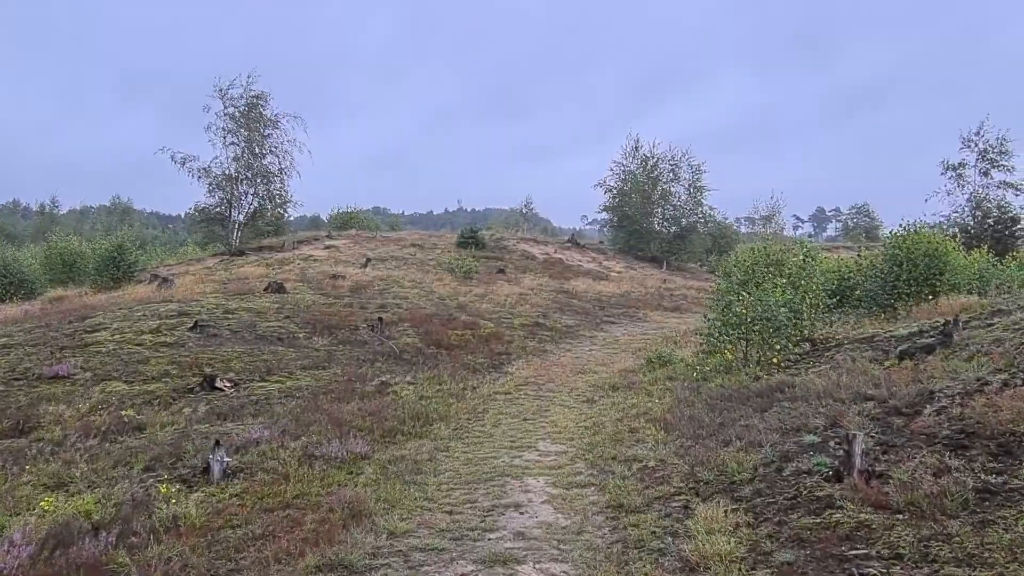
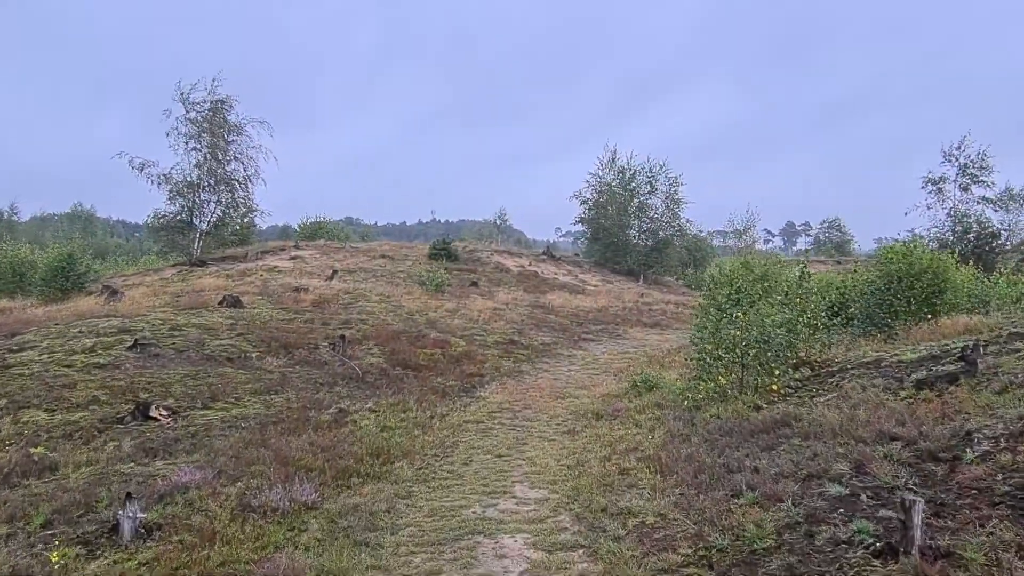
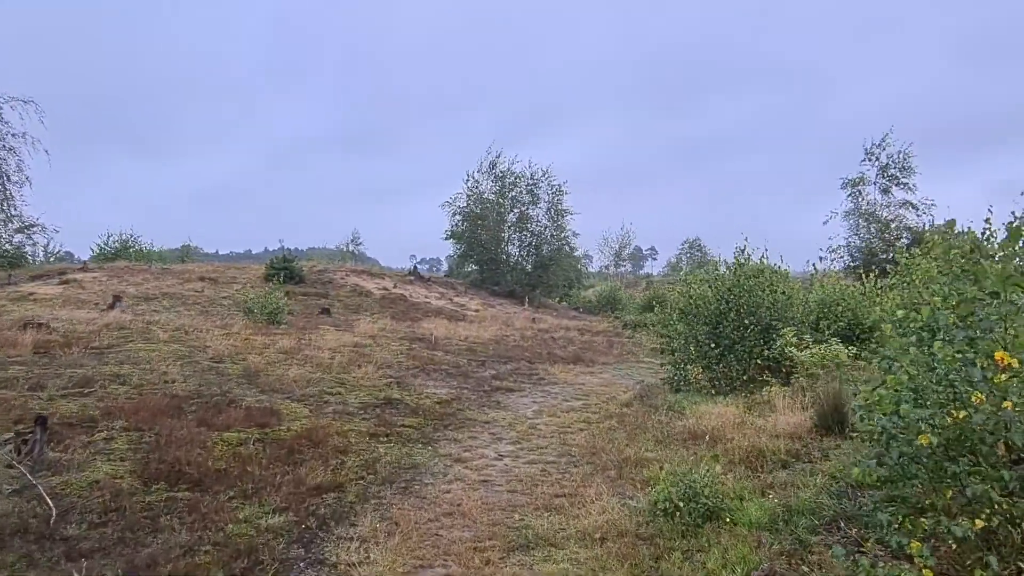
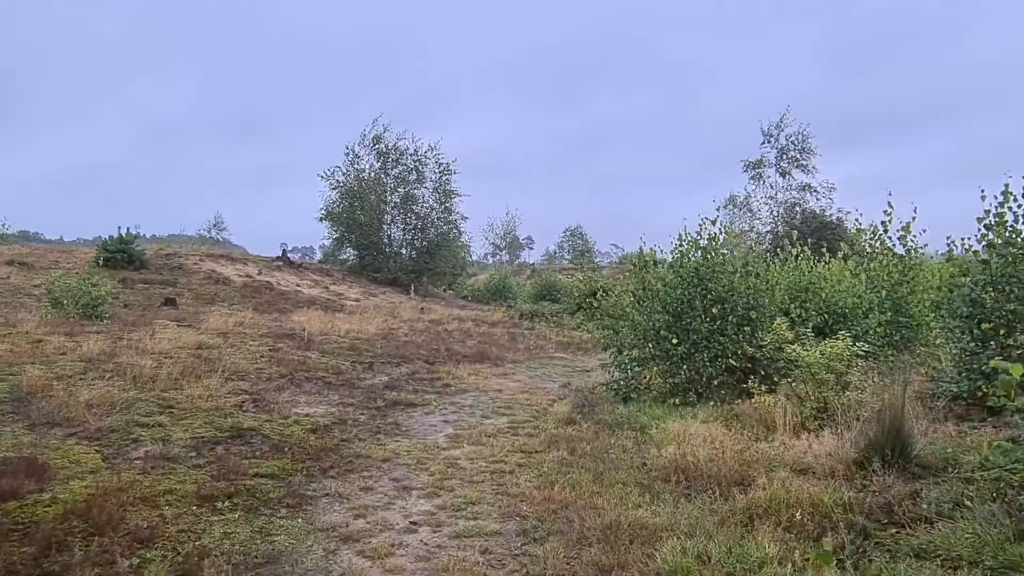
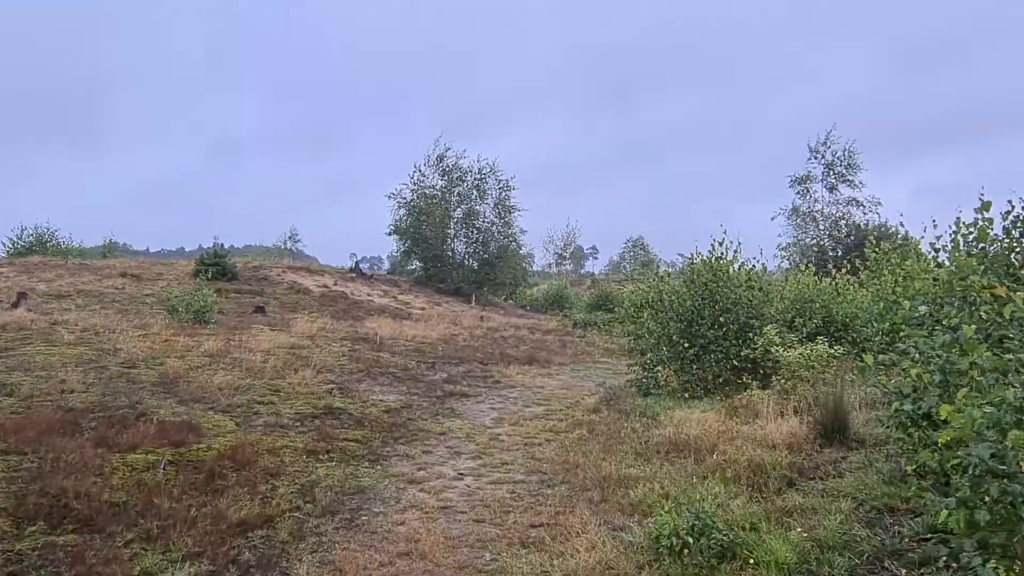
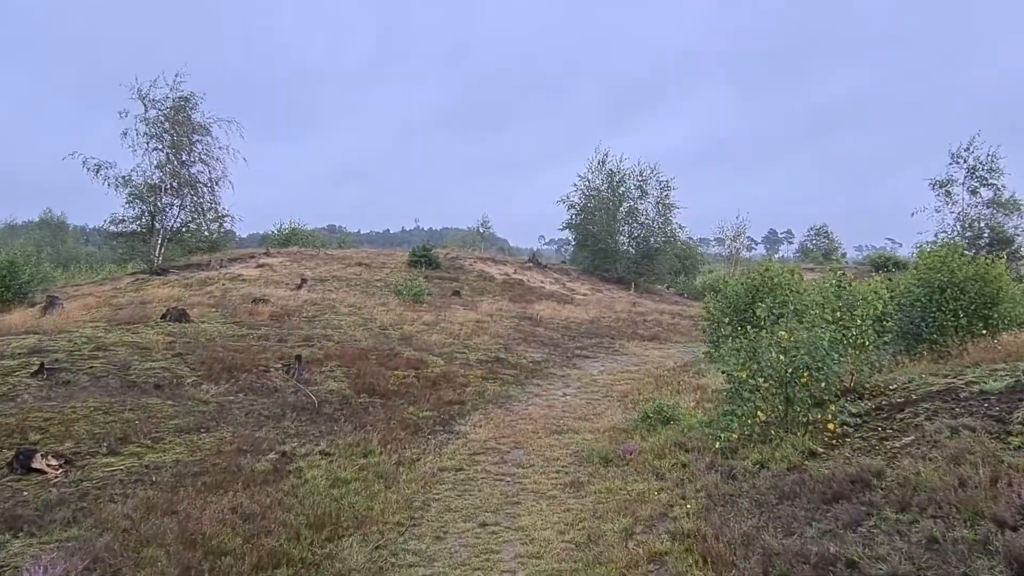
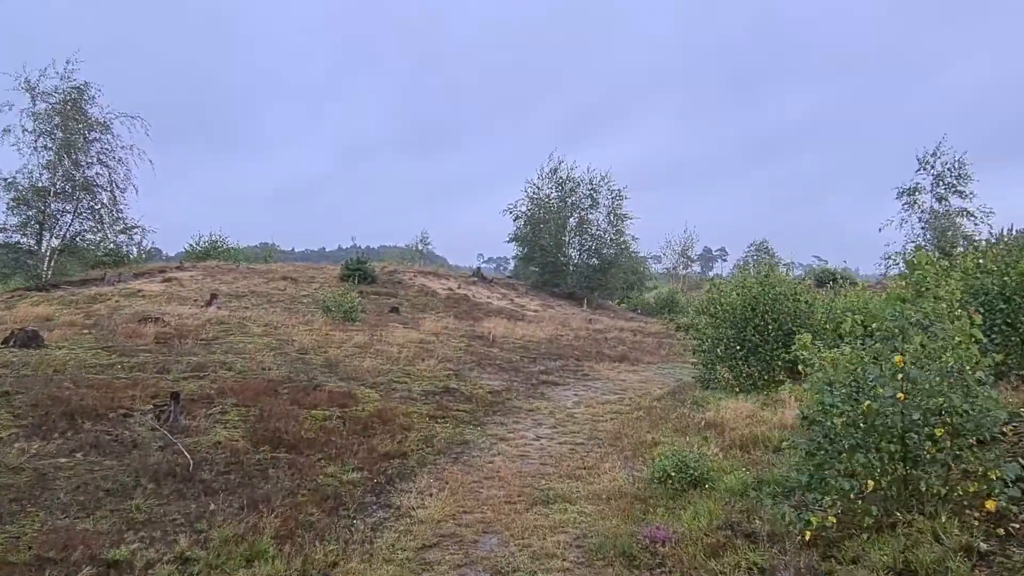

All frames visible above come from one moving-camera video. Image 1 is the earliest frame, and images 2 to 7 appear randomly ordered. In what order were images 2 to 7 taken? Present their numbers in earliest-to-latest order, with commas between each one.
2, 6, 7, 3, 5, 4
